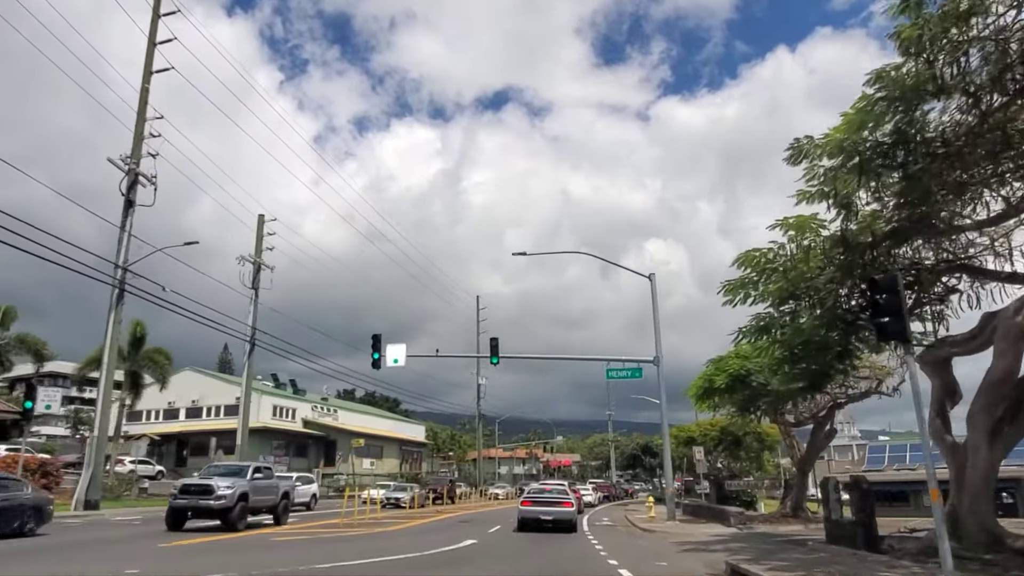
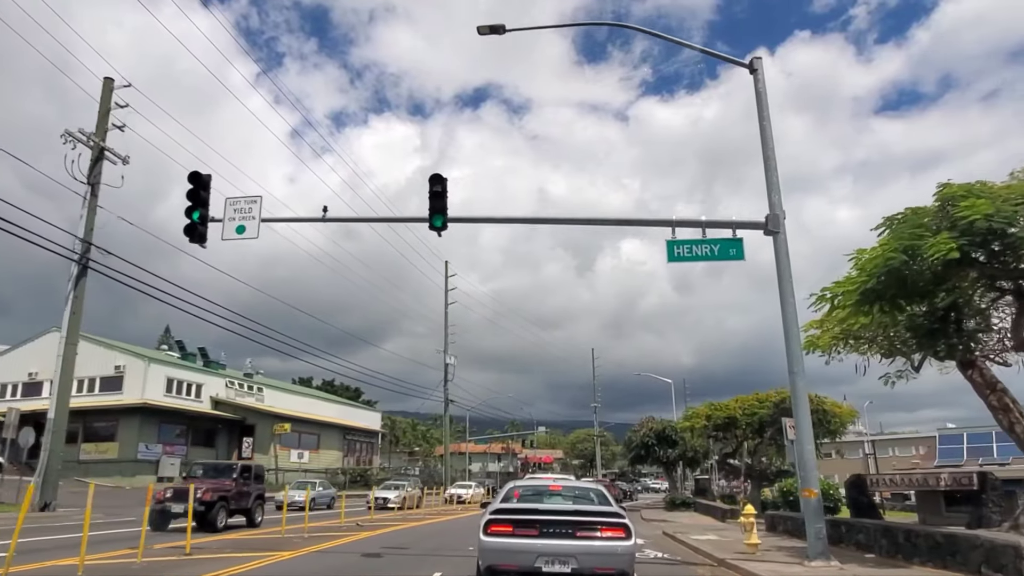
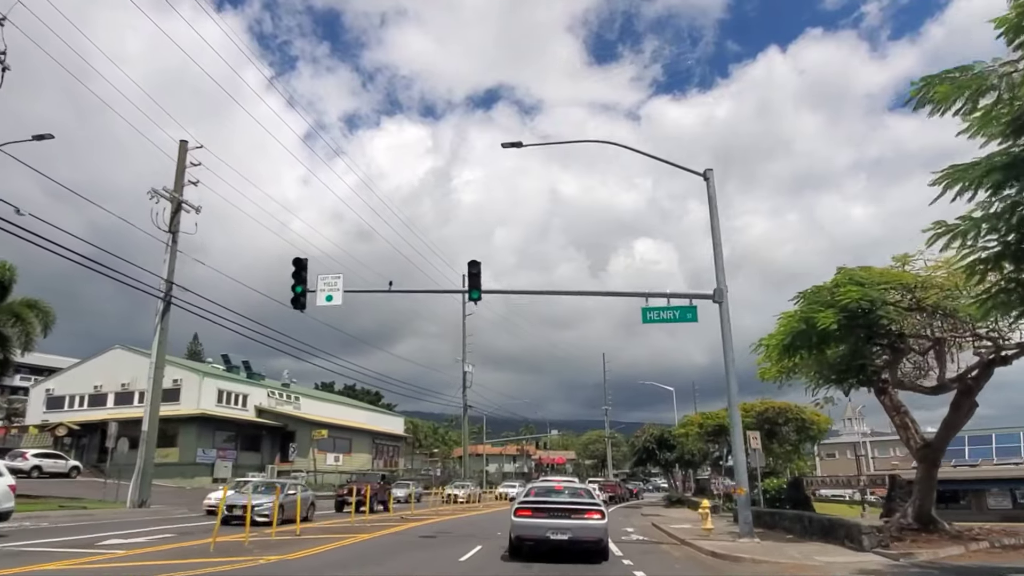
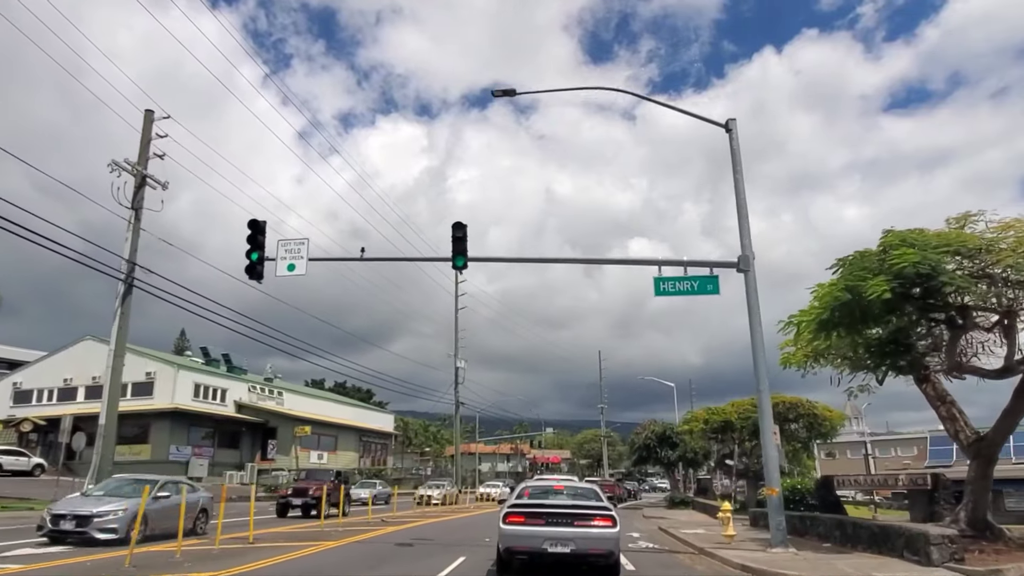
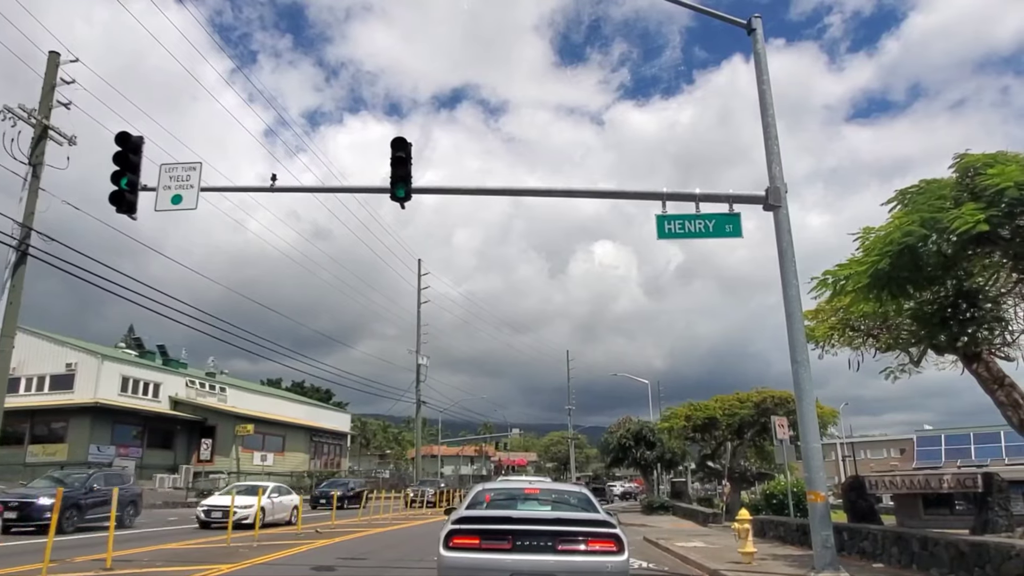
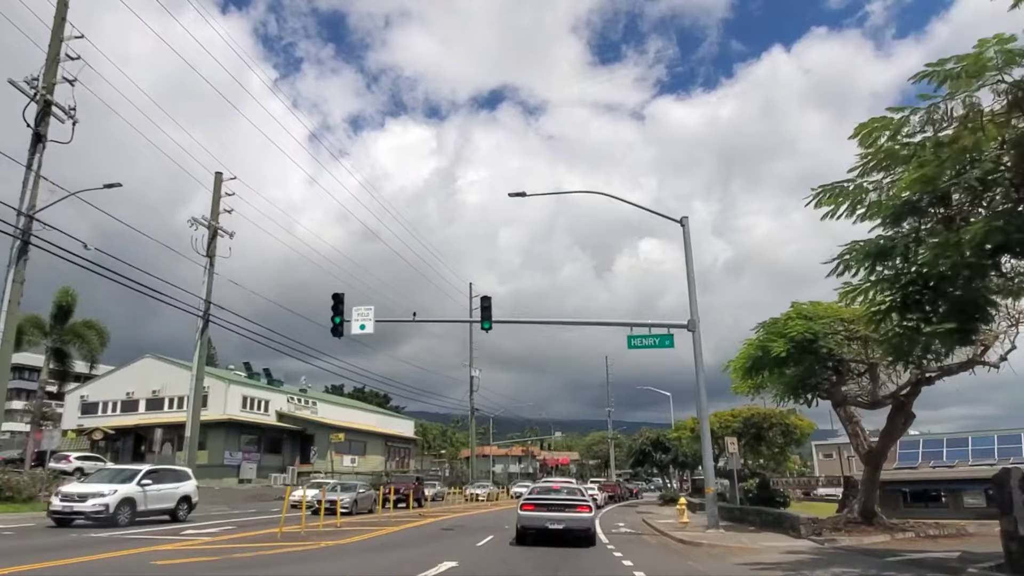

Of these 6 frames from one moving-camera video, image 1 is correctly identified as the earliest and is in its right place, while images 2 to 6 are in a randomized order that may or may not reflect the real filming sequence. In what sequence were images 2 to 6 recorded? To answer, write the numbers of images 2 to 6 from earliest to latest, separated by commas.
6, 3, 4, 2, 5
